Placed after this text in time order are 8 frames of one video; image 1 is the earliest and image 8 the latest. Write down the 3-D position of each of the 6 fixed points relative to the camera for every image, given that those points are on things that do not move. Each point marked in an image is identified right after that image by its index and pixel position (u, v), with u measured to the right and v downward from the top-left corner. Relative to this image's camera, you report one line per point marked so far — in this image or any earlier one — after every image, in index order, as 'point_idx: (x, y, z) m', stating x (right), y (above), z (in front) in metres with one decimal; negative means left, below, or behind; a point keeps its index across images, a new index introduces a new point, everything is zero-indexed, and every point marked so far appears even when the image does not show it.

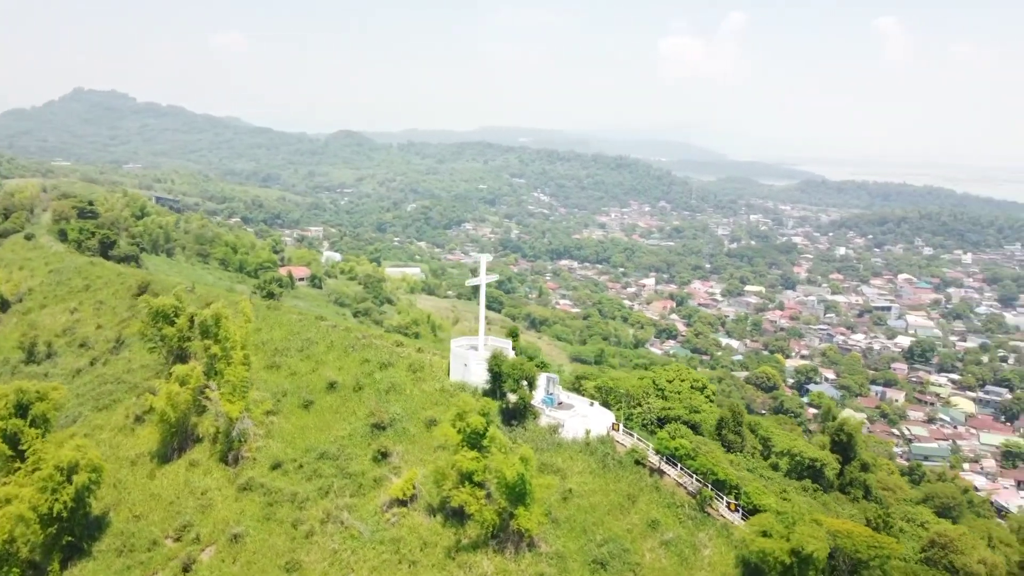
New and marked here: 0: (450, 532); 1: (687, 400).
0: (-1.2, -4.7, +13.3) m
1: (+4.8, -3.0, +18.9) m
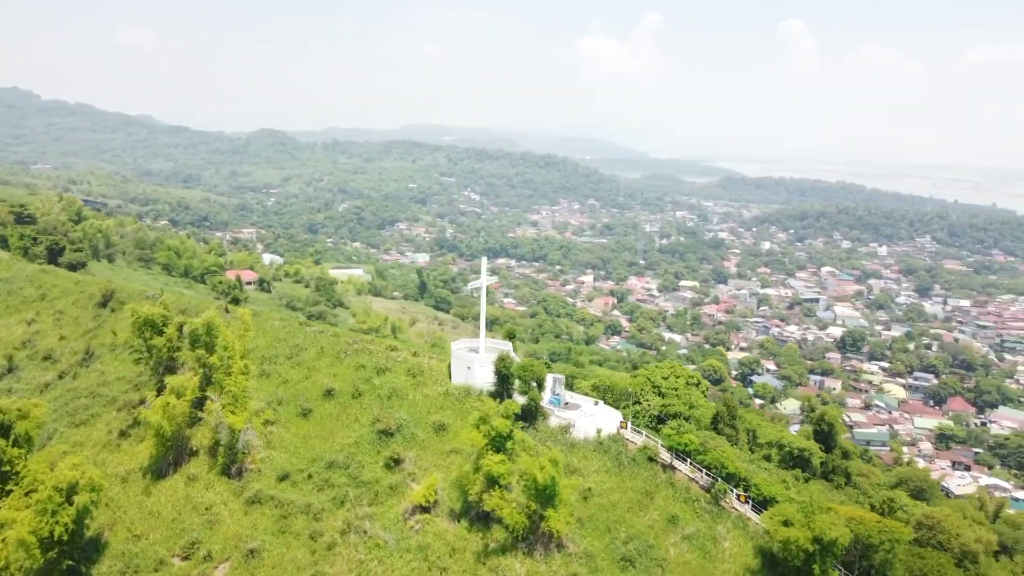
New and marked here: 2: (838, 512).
0: (-0.6, -4.7, +13.2) m
1: (+4.8, -3.0, +19.2) m
2: (+6.7, -4.5, +14.0) m
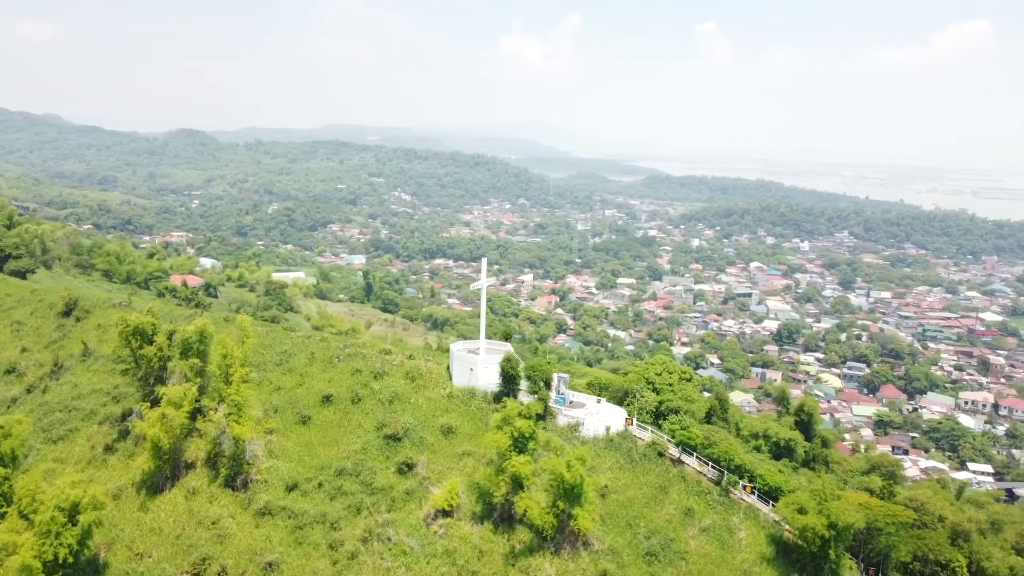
0: (-0.2, -4.7, +13.1) m
1: (+4.7, -2.9, +19.6) m
2: (+7.1, -4.4, +14.5) m
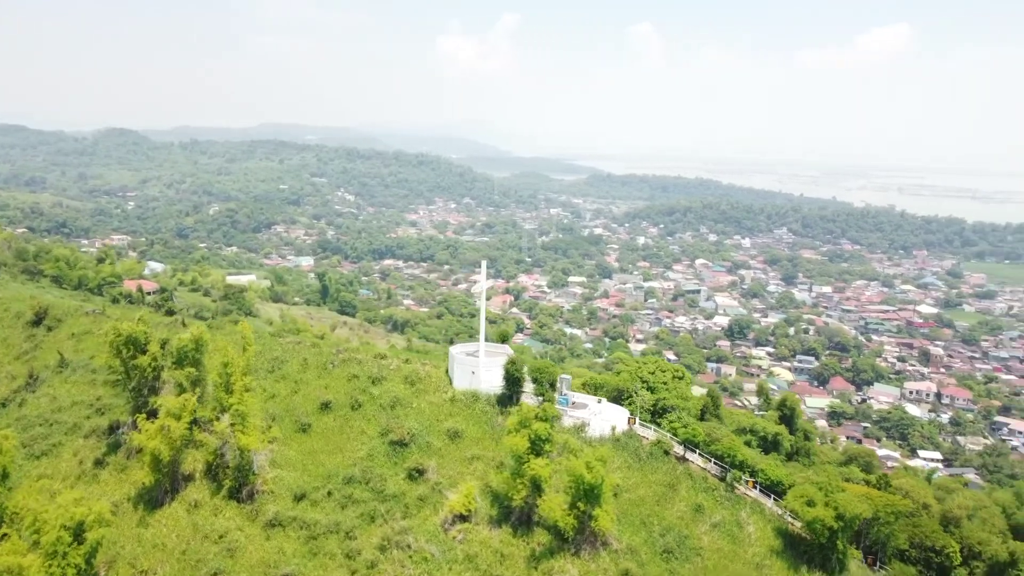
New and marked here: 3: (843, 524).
0: (+0.2, -4.8, +13.1) m
1: (+4.6, -2.9, +19.9) m
2: (+7.4, -4.4, +15.0) m
3: (+6.7, -4.7, +13.9) m
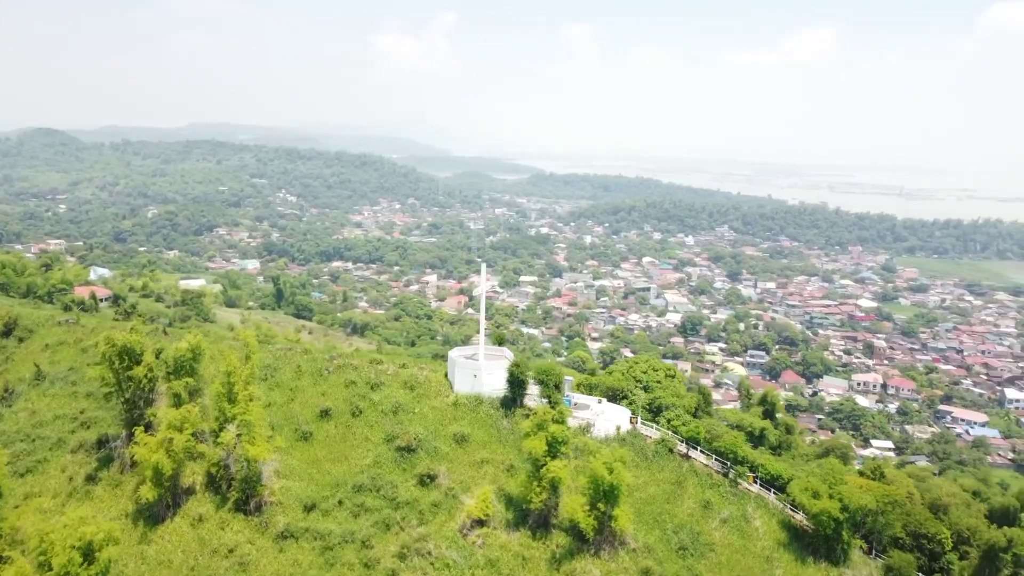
0: (+0.6, -4.8, +13.1) m
1: (+4.5, -2.9, +20.2) m
2: (+7.6, -4.3, +15.5) m
3: (+7.0, -4.7, +14.4) m
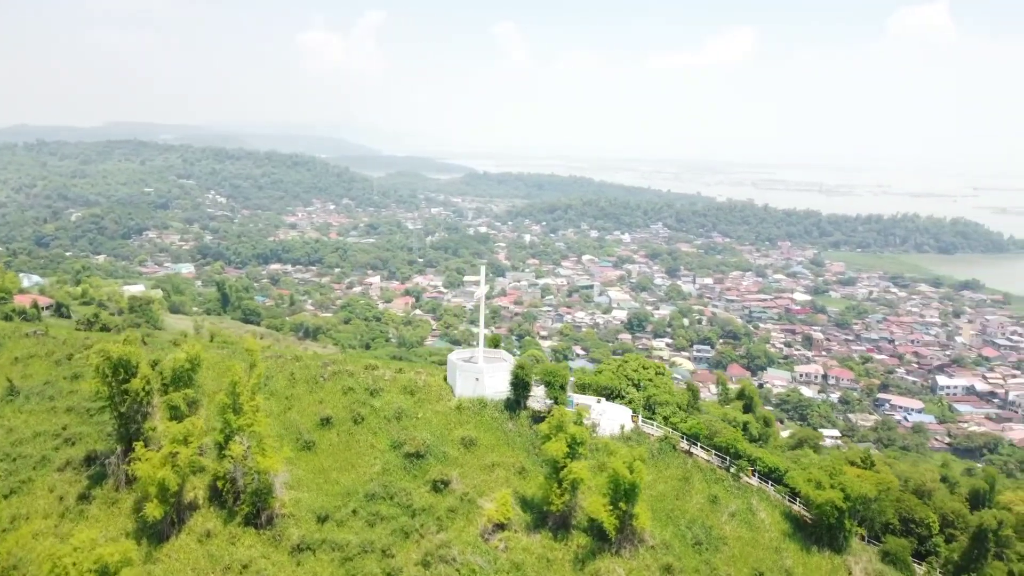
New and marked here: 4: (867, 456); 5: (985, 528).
0: (+1.0, -4.9, +13.2) m
1: (+4.4, -2.9, +20.5) m
2: (+7.8, -4.3, +16.1) m
3: (+7.2, -4.6, +14.9) m
4: (+9.5, -4.5, +18.5) m
5: (+10.7, -5.3, +15.6) m
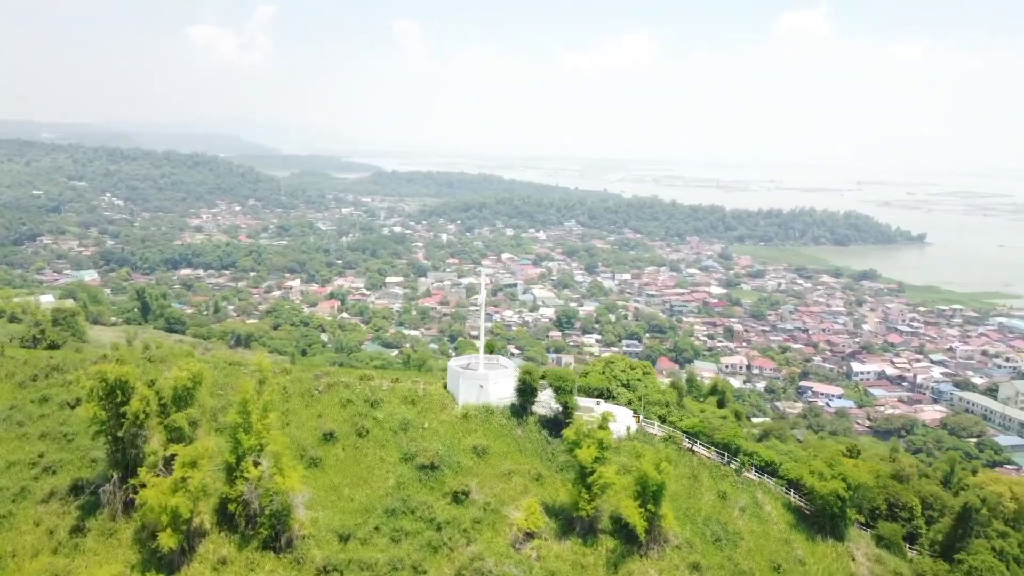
0: (+1.6, -5.0, +13.3) m
1: (+4.1, -2.9, +20.9) m
2: (+8.0, -4.2, +16.8) m
3: (+7.6, -4.6, +15.7) m
4: (+9.5, -4.4, +19.4) m
5: (+11.0, -5.2, +16.6) m
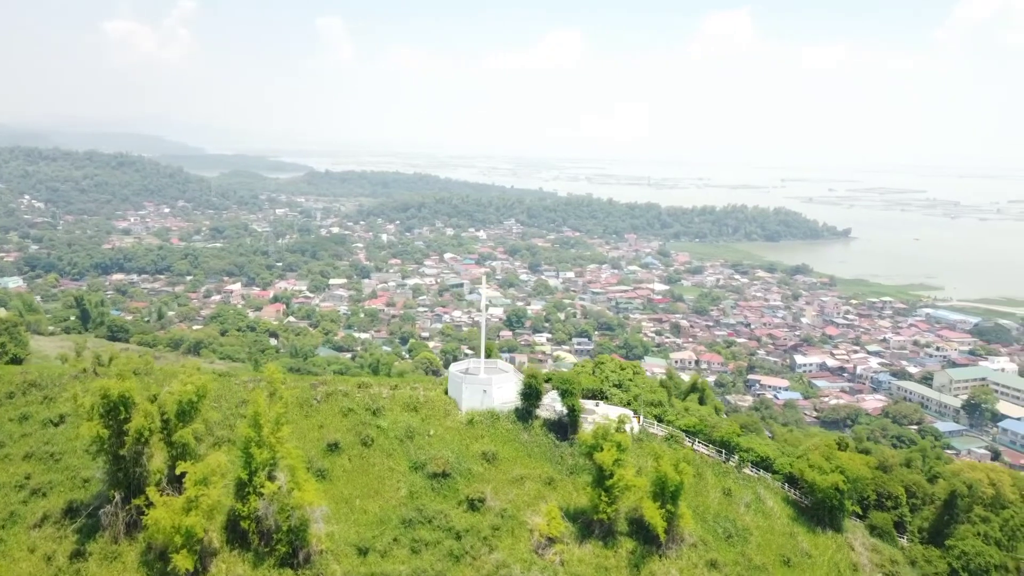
0: (+2.0, -5.1, +13.4) m
1: (+3.9, -3.0, +21.2) m
2: (+8.1, -4.2, +17.4) m
3: (+7.8, -4.6, +16.2) m
4: (+9.4, -4.4, +20.1) m
5: (+11.1, -5.2, +17.4) m
